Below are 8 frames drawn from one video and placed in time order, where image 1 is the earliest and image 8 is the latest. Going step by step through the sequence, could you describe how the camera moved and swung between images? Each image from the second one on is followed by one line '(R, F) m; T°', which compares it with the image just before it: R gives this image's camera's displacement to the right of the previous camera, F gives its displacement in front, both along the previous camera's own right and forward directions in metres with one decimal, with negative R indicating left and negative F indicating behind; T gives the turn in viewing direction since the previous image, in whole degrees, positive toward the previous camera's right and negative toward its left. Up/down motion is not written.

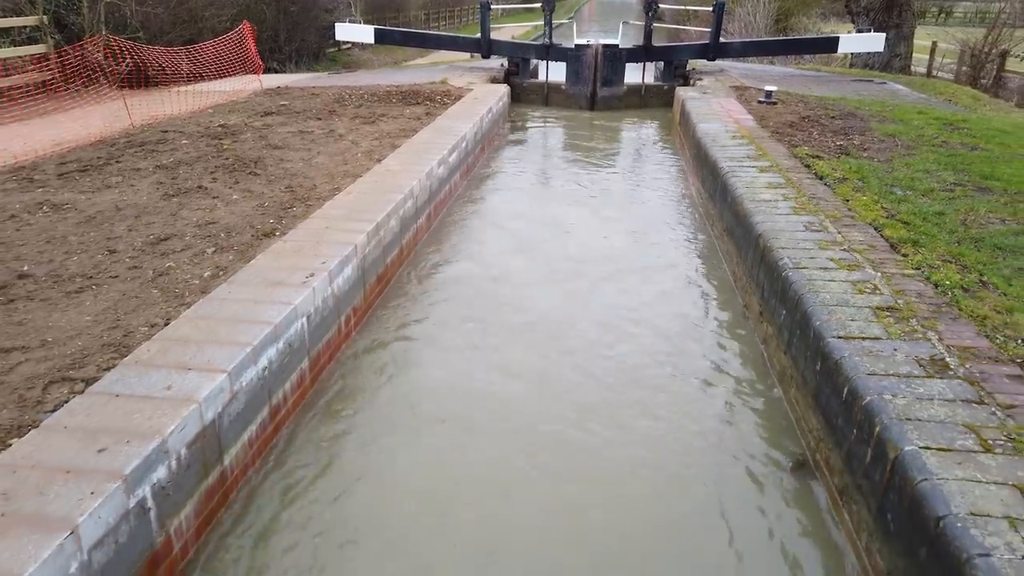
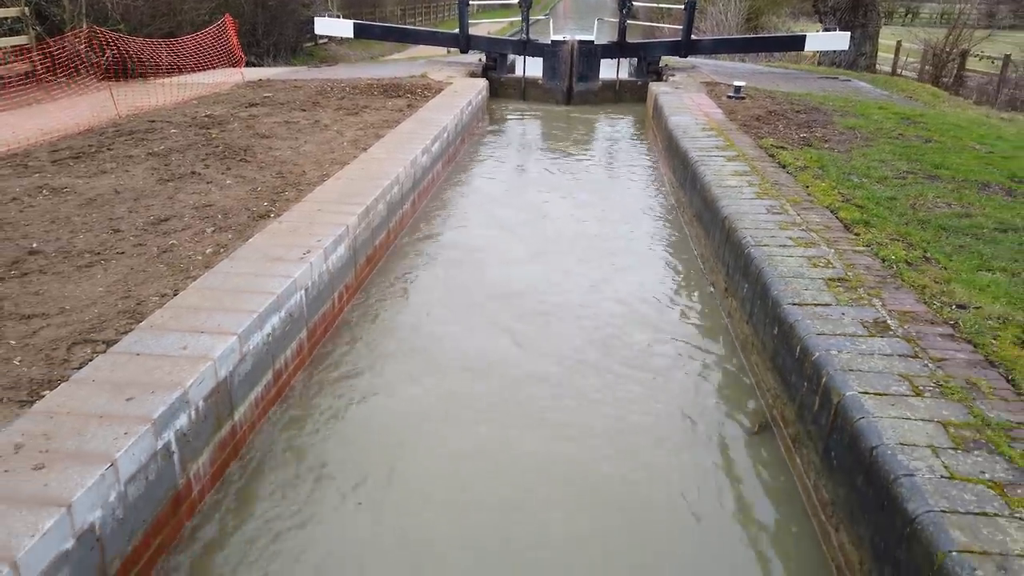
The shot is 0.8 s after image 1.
(0.0, -0.3) m; +2°
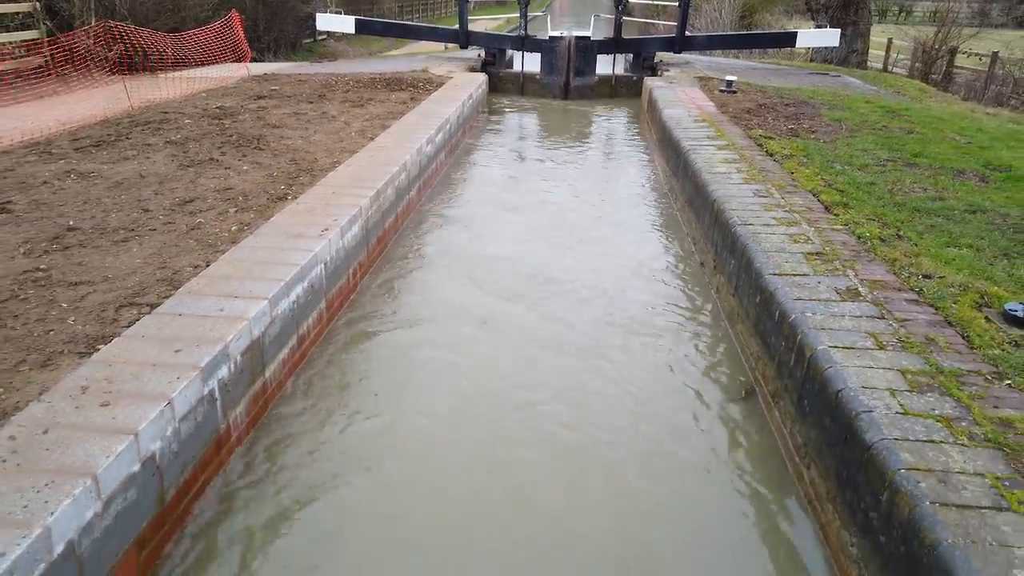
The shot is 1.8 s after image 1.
(0.0, -0.3) m; 0°
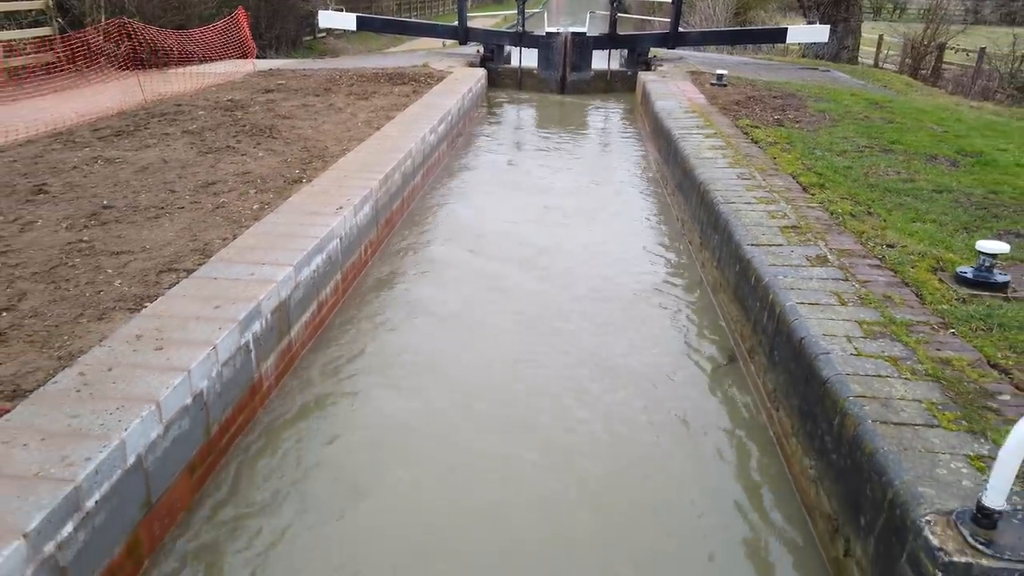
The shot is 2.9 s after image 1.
(0.0, -0.3) m; 0°
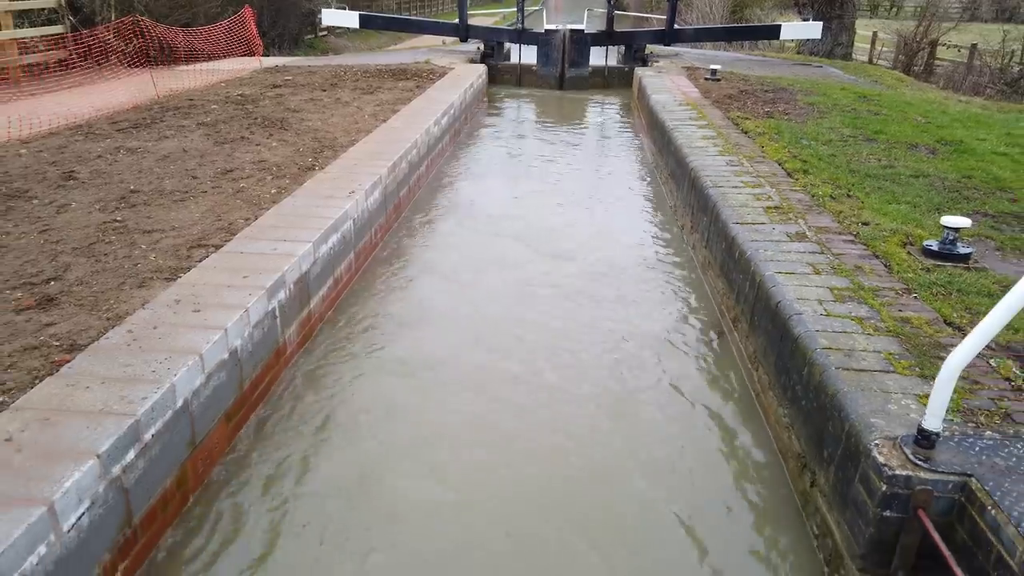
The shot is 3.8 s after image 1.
(0.0, -0.3) m; 0°
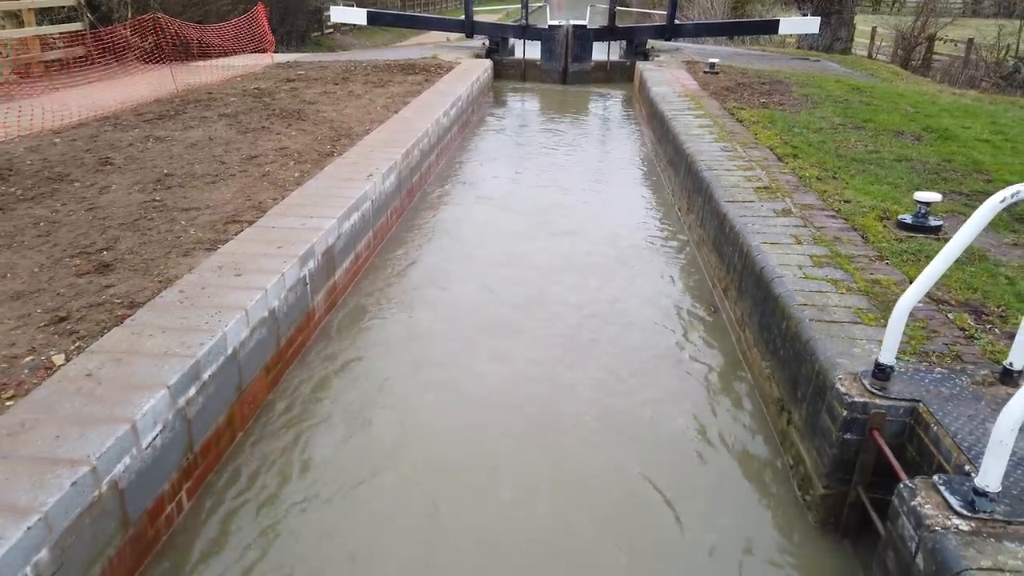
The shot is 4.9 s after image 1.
(0.0, -0.3) m; 0°
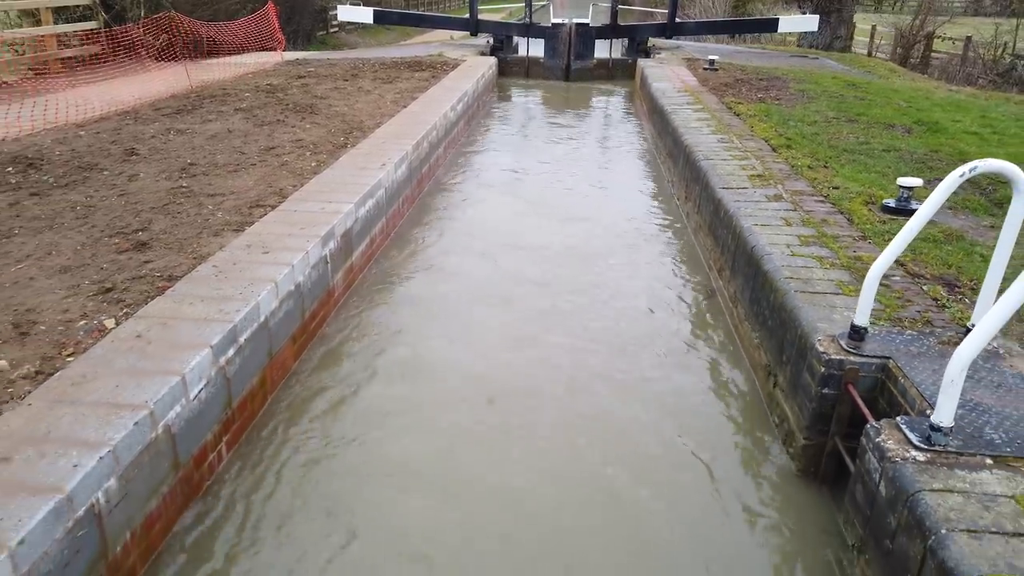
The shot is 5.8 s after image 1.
(0.0, -0.3) m; 0°
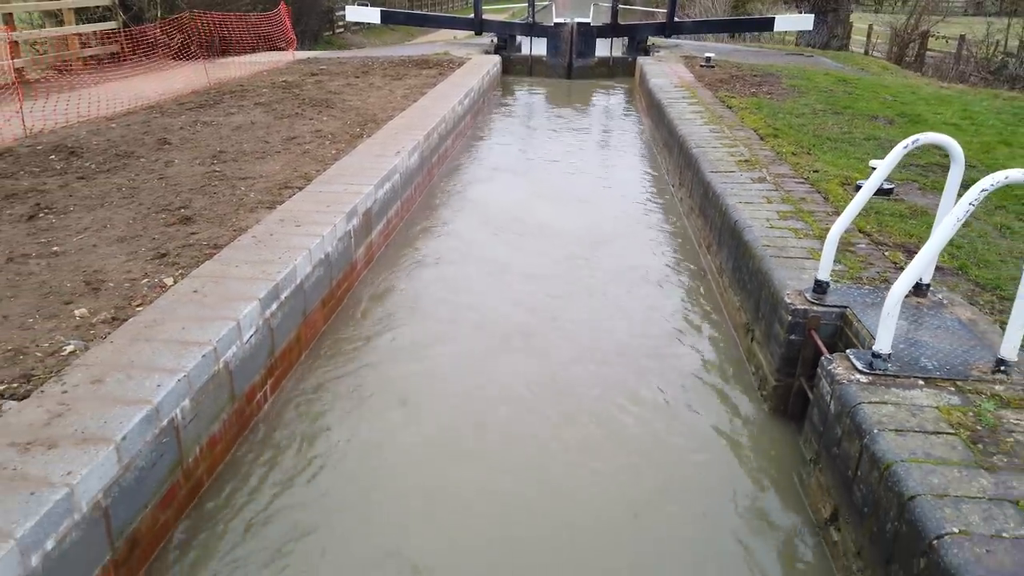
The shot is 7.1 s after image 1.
(0.0, -0.4) m; 0°
